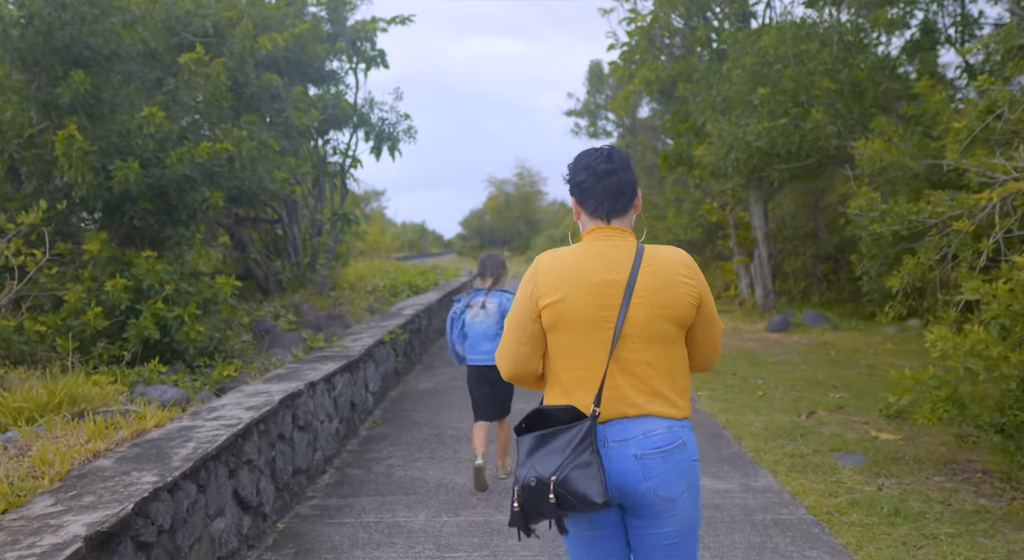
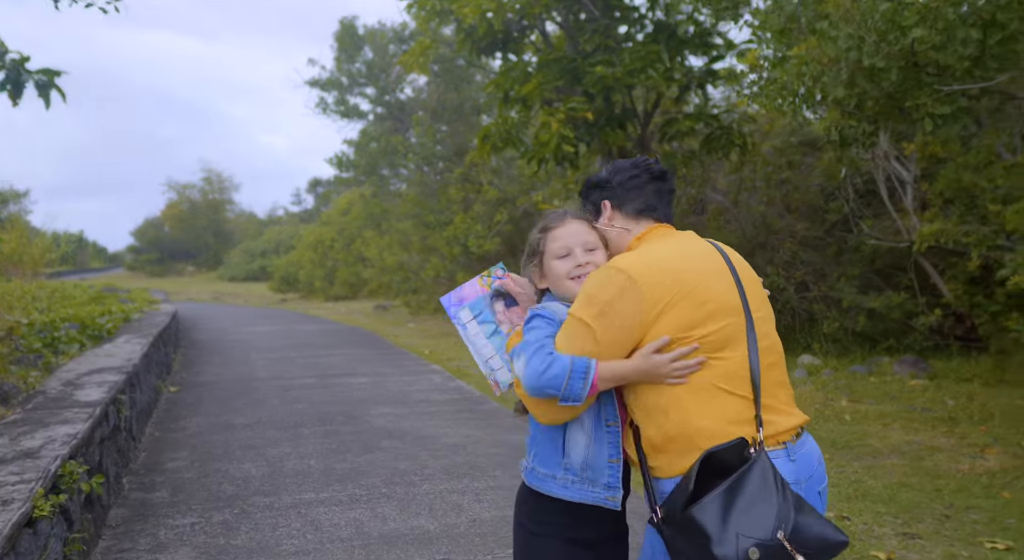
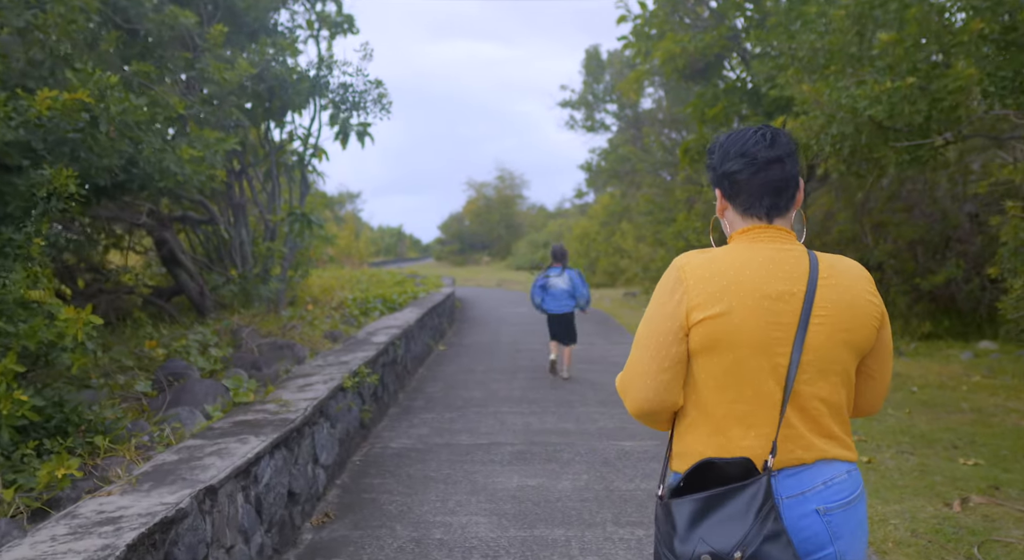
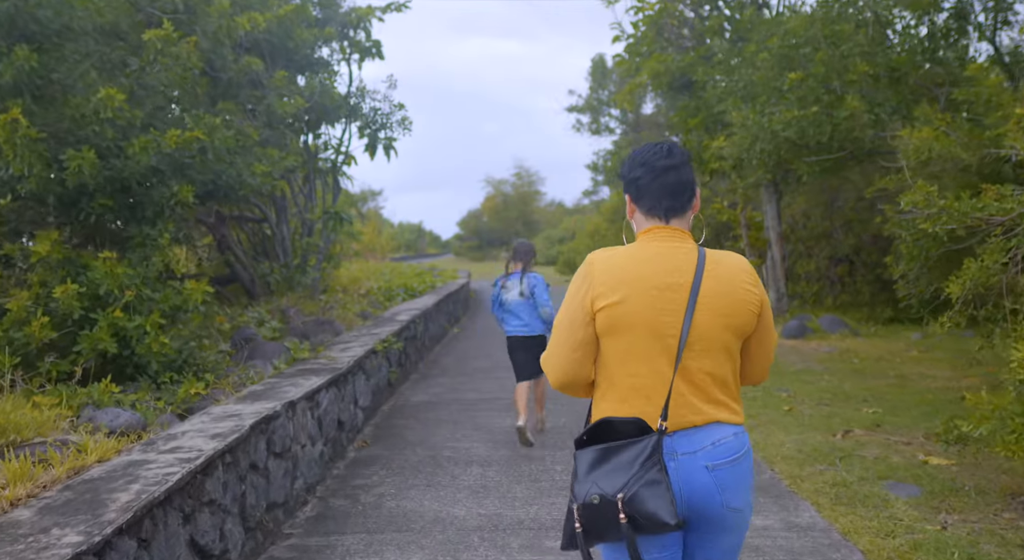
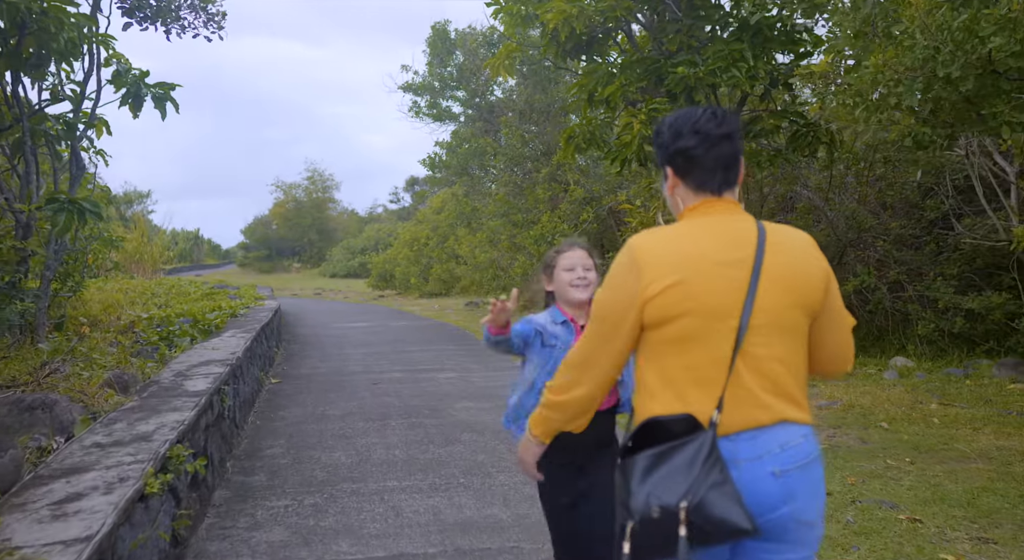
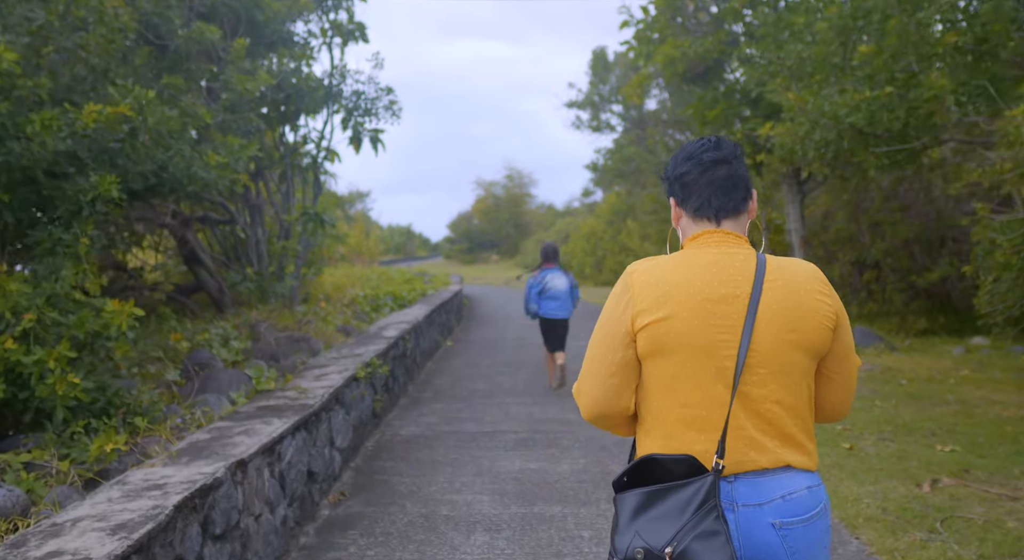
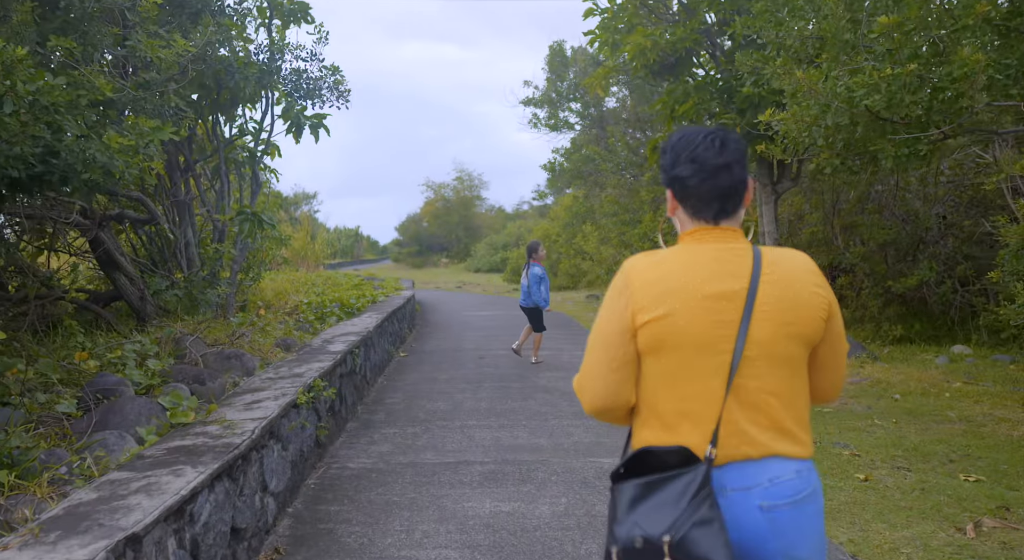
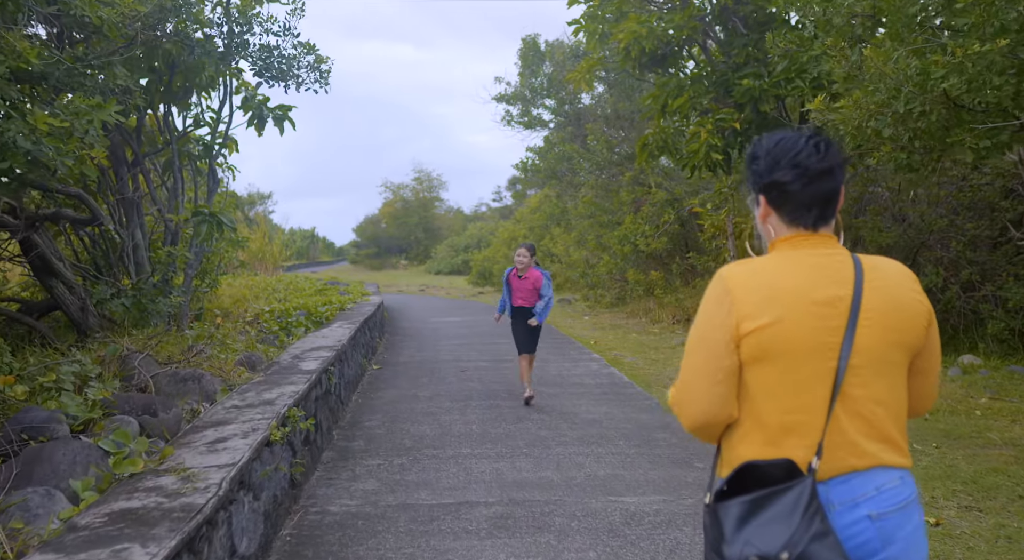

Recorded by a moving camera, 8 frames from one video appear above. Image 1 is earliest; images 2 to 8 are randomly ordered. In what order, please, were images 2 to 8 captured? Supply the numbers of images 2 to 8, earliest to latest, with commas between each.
4, 6, 3, 7, 8, 5, 2
